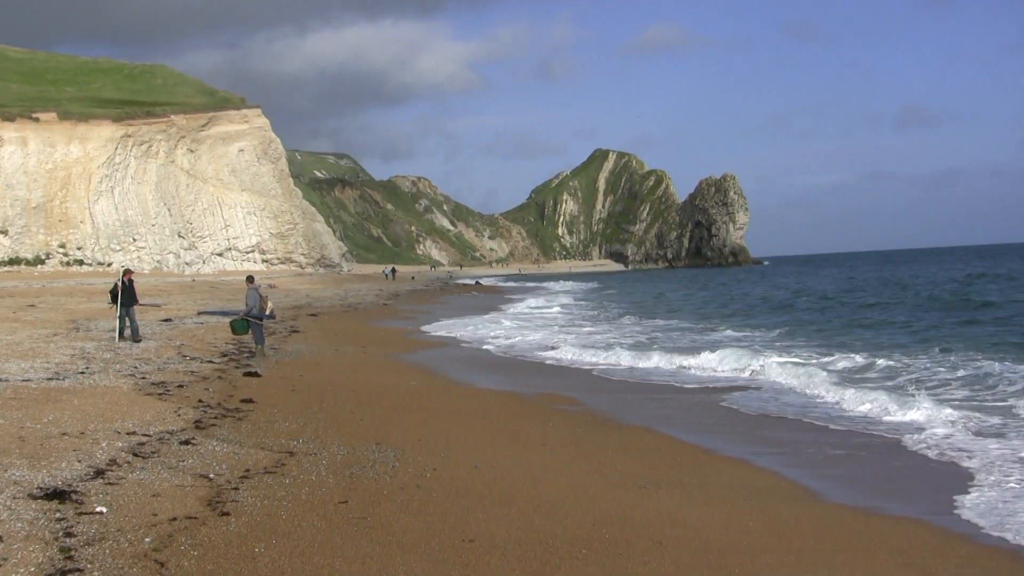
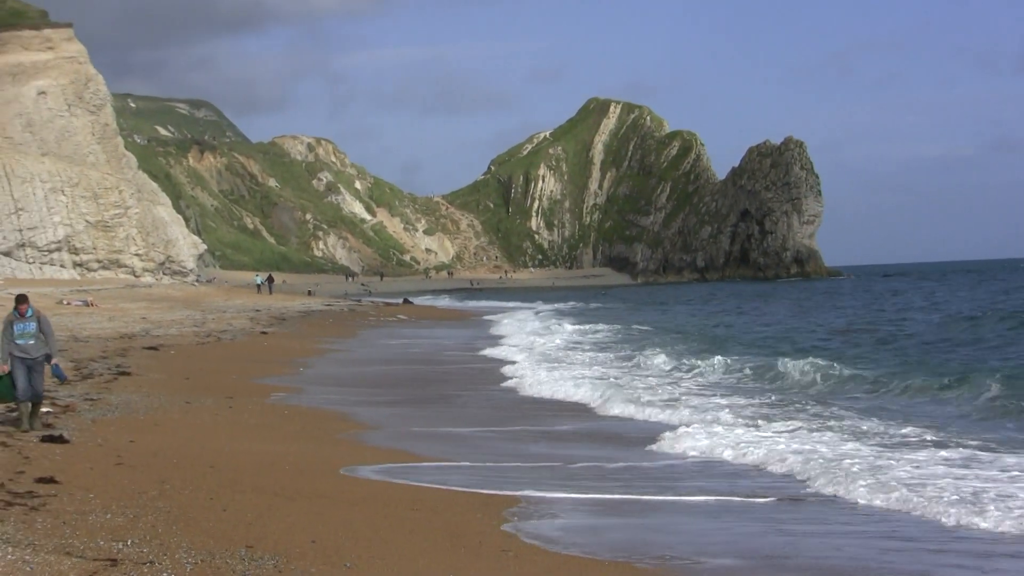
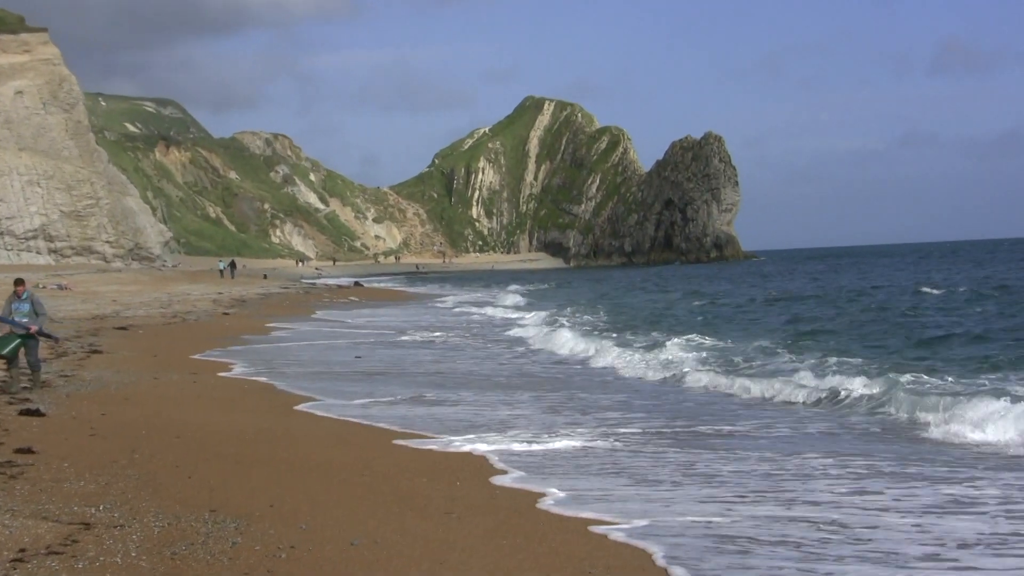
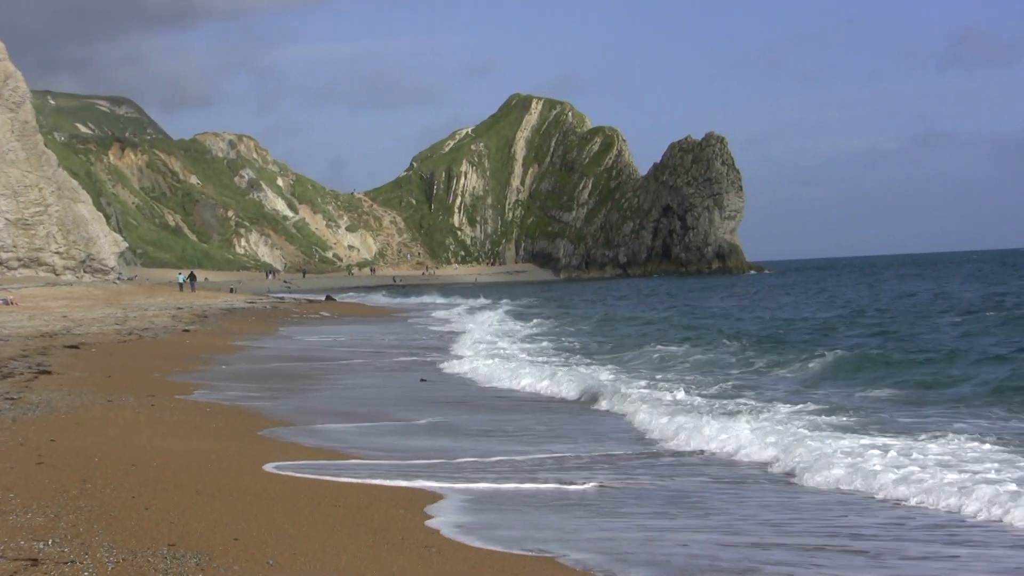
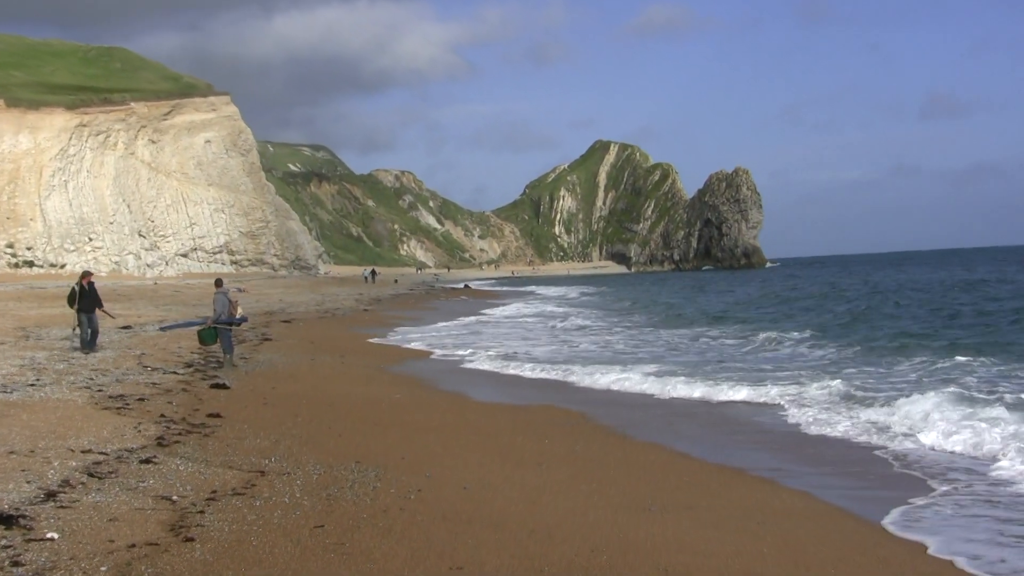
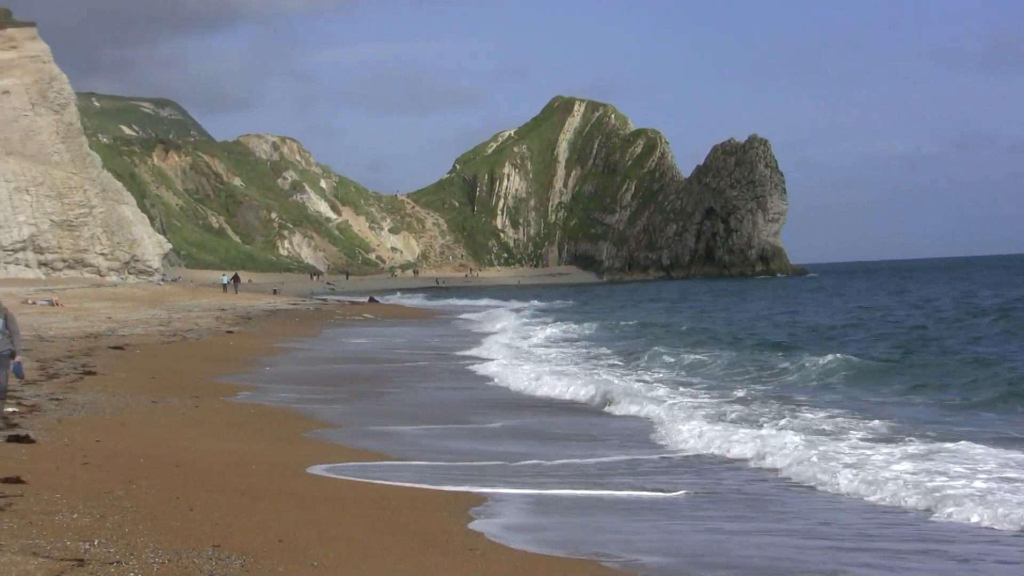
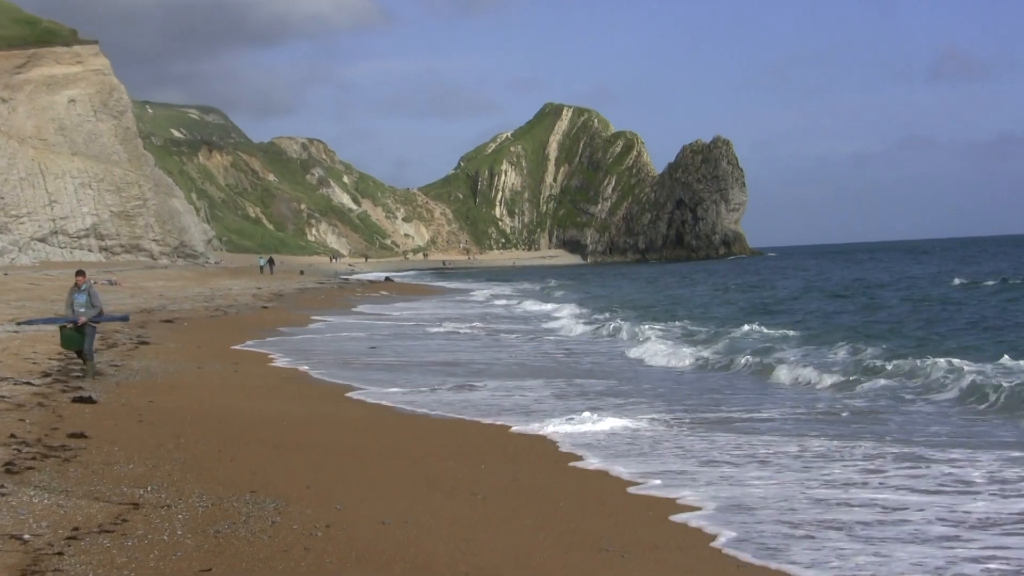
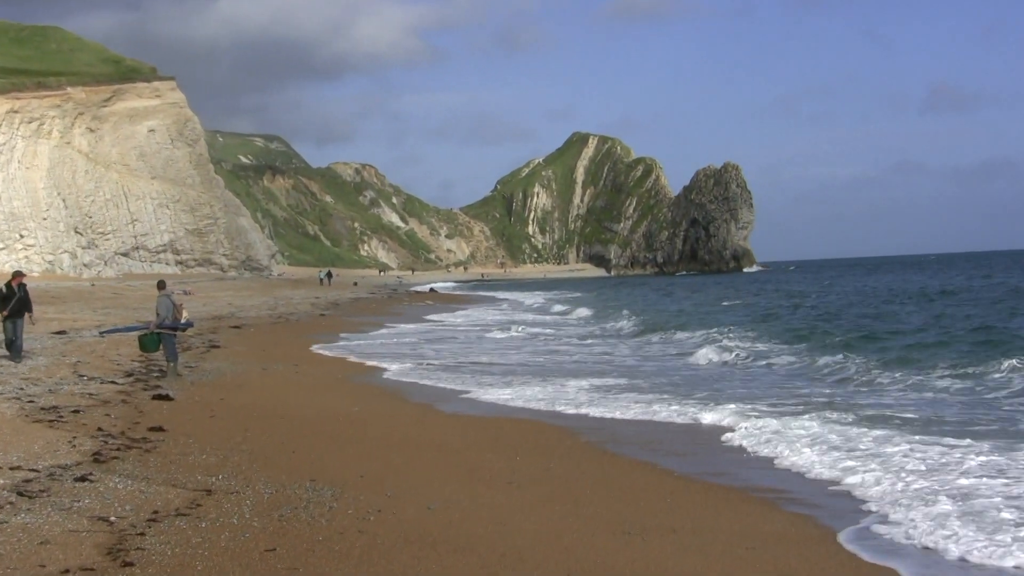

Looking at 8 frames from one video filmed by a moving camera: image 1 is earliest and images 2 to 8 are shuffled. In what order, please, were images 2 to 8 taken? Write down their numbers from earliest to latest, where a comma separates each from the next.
5, 8, 7, 3, 4, 6, 2
